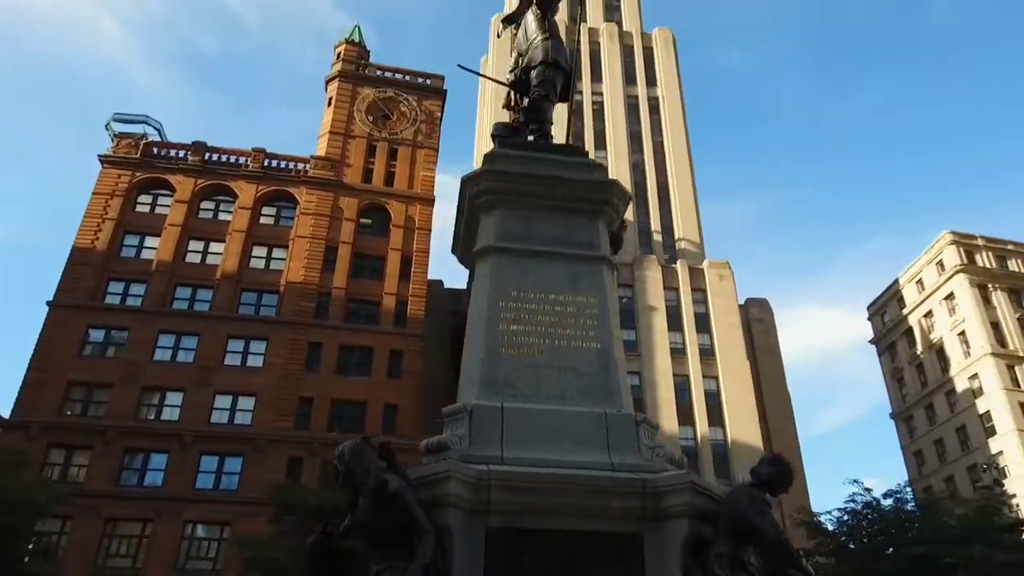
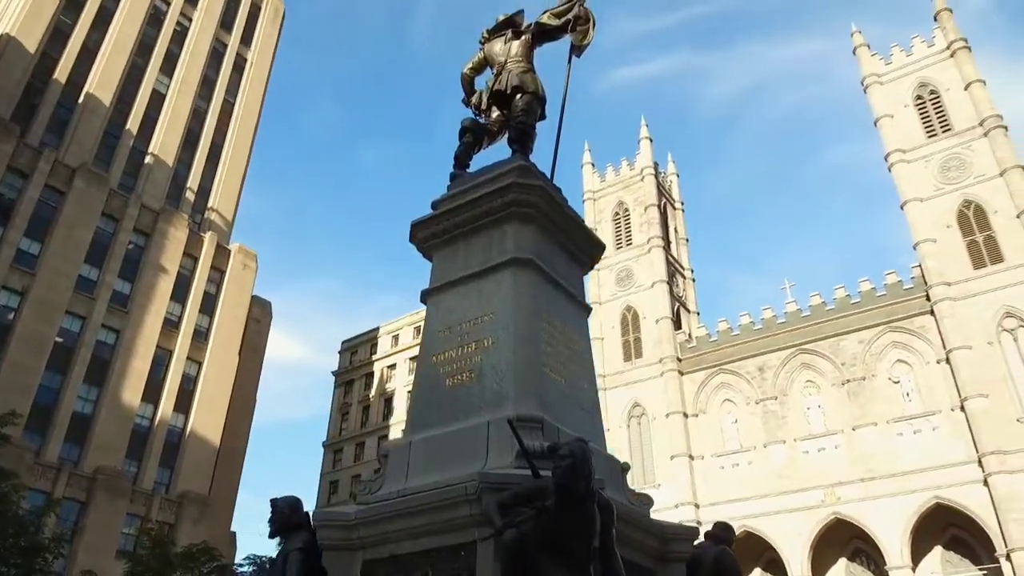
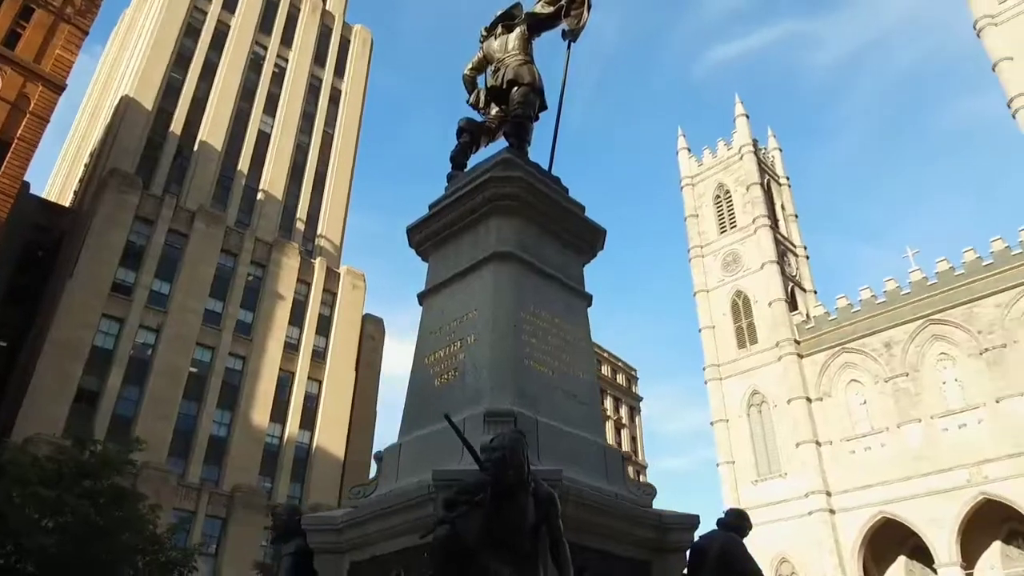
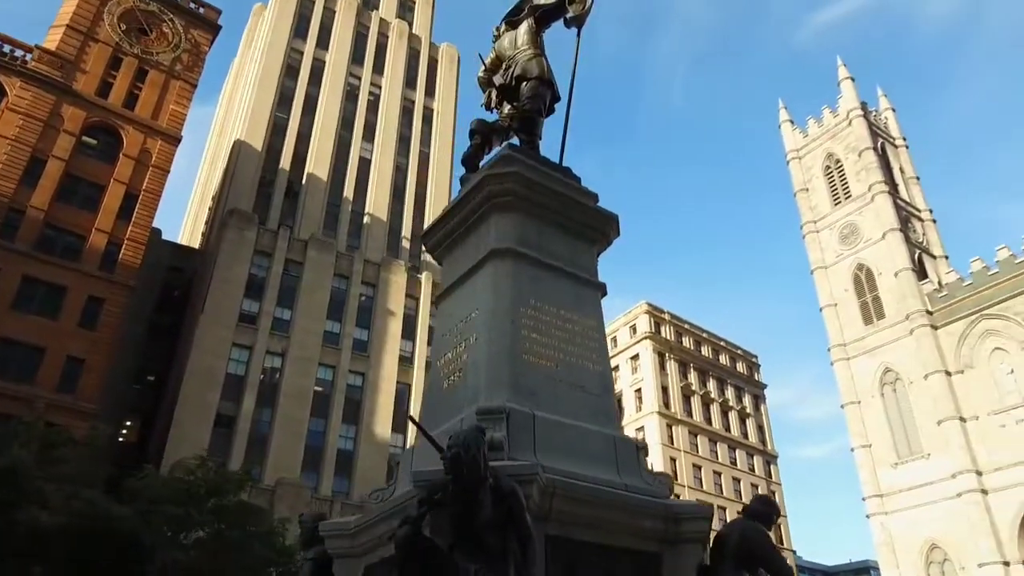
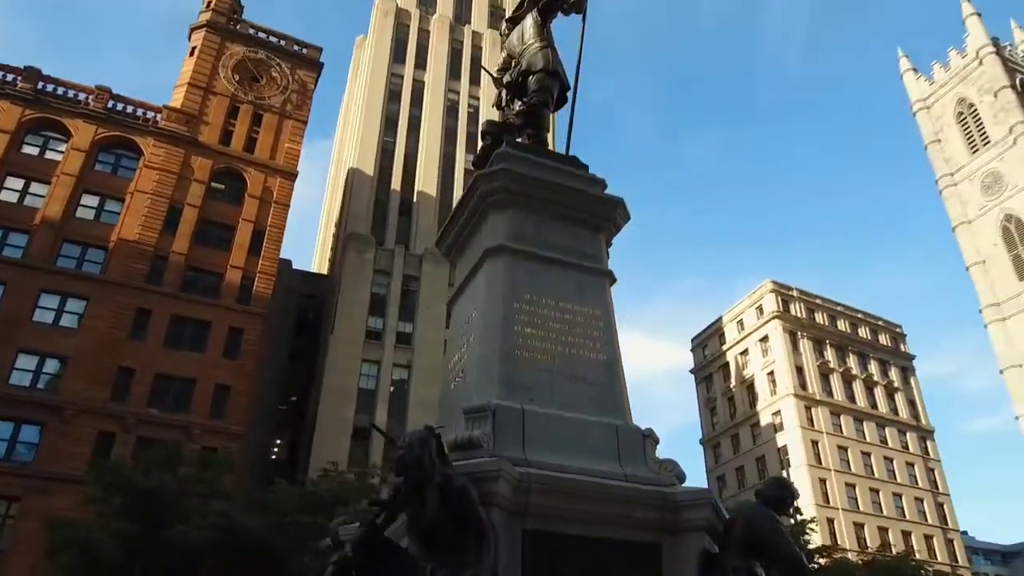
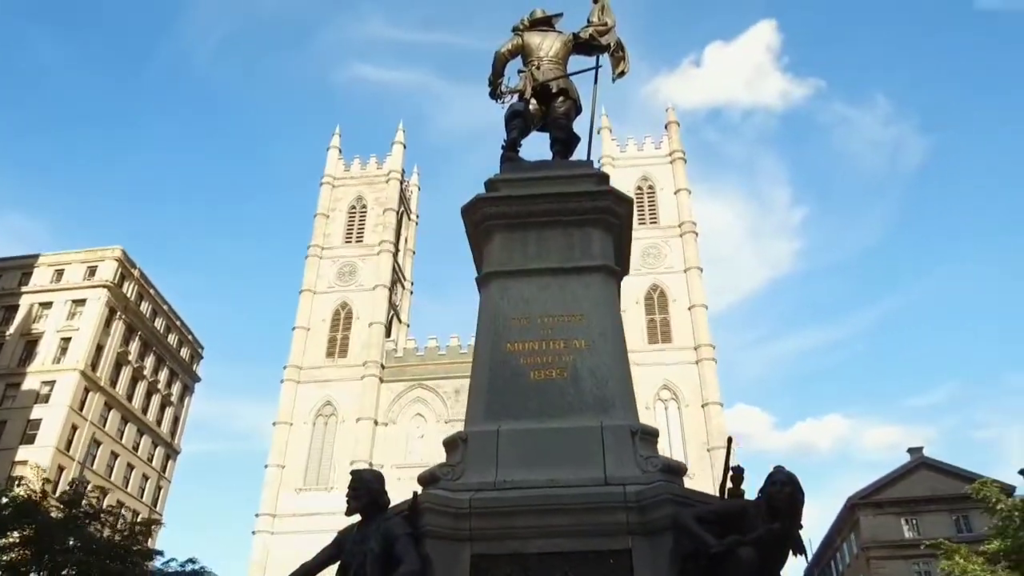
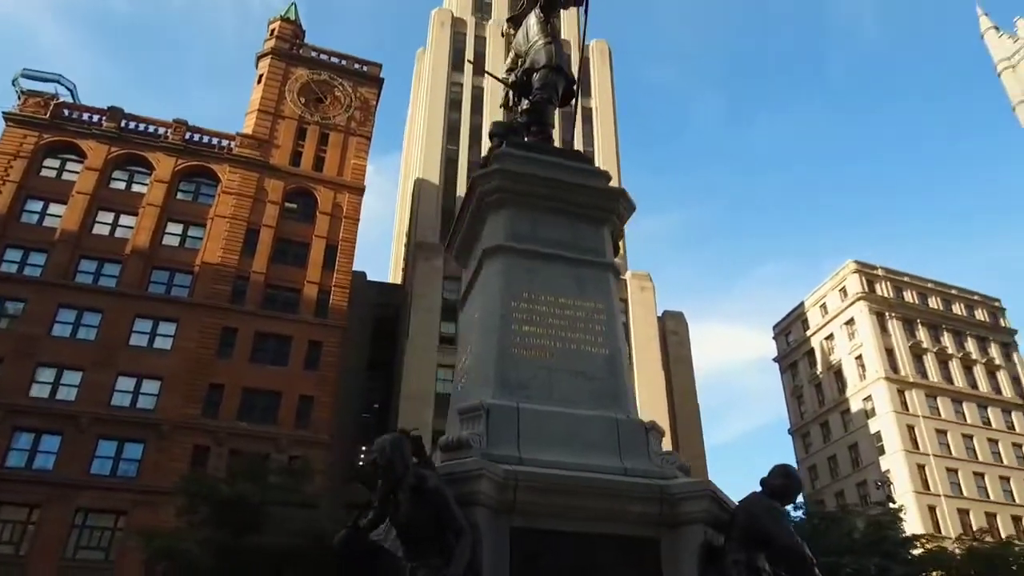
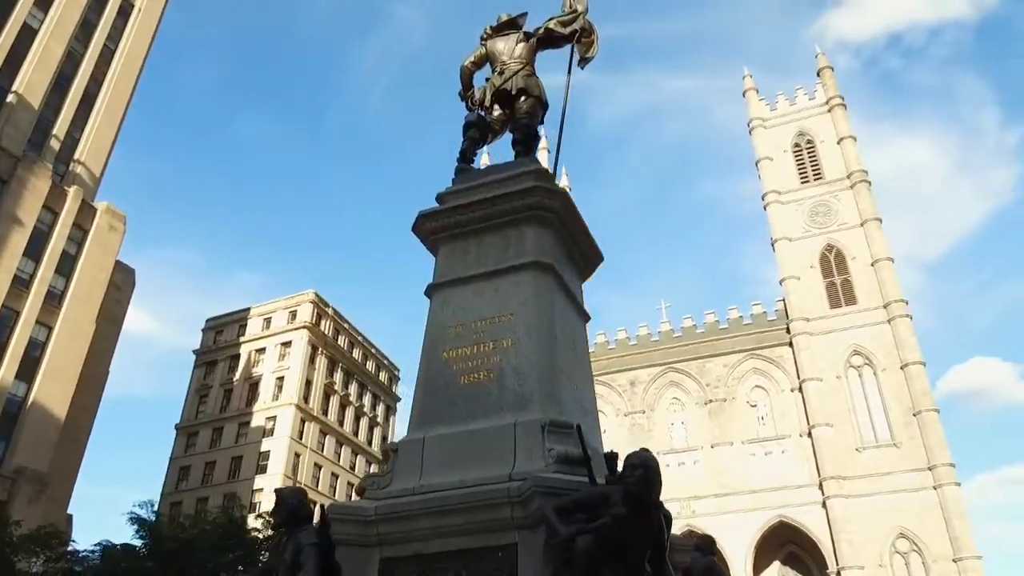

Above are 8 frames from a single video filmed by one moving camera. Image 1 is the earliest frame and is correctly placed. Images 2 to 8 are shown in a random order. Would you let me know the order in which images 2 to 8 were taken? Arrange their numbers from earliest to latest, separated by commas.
7, 5, 4, 3, 2, 8, 6
